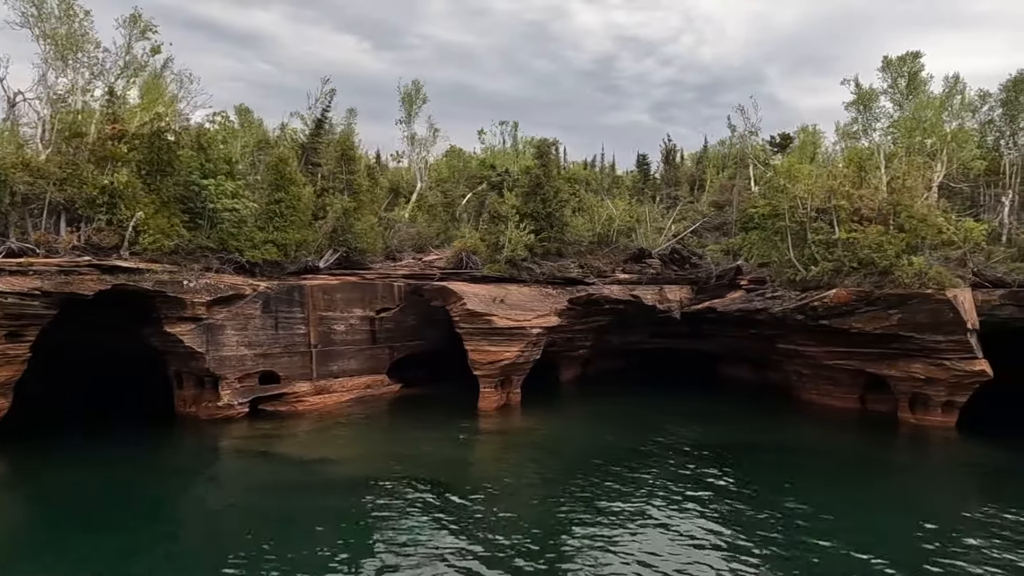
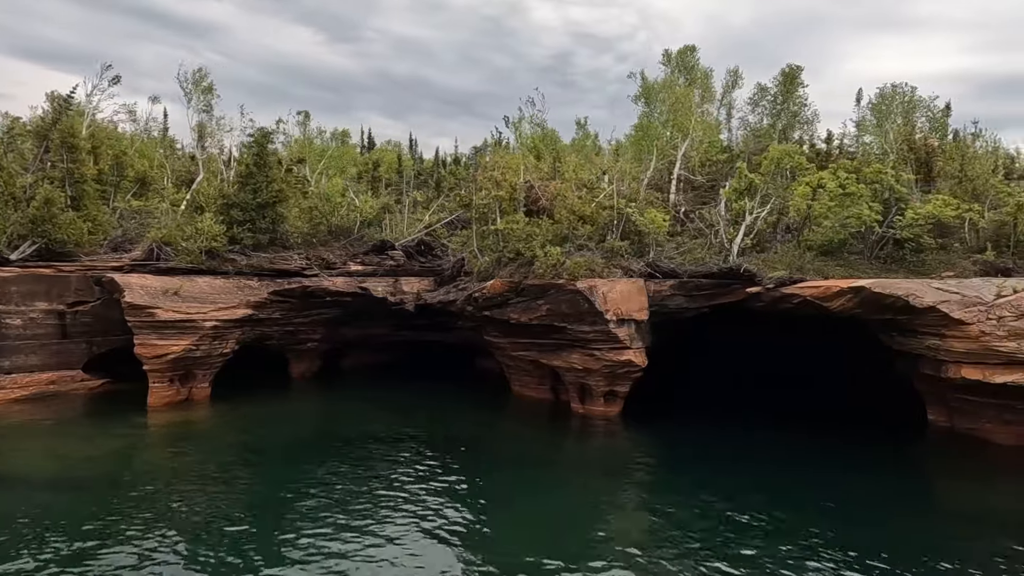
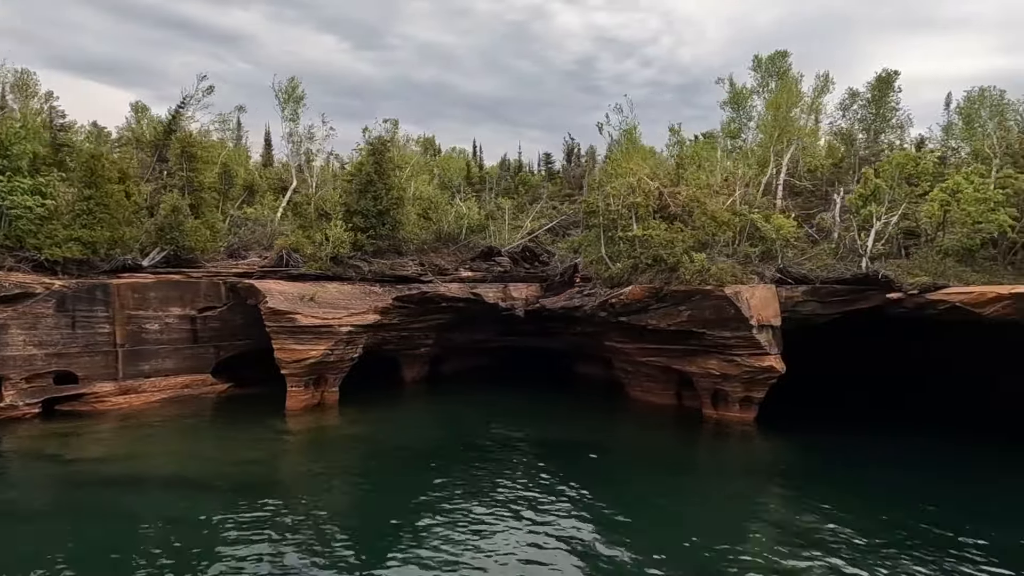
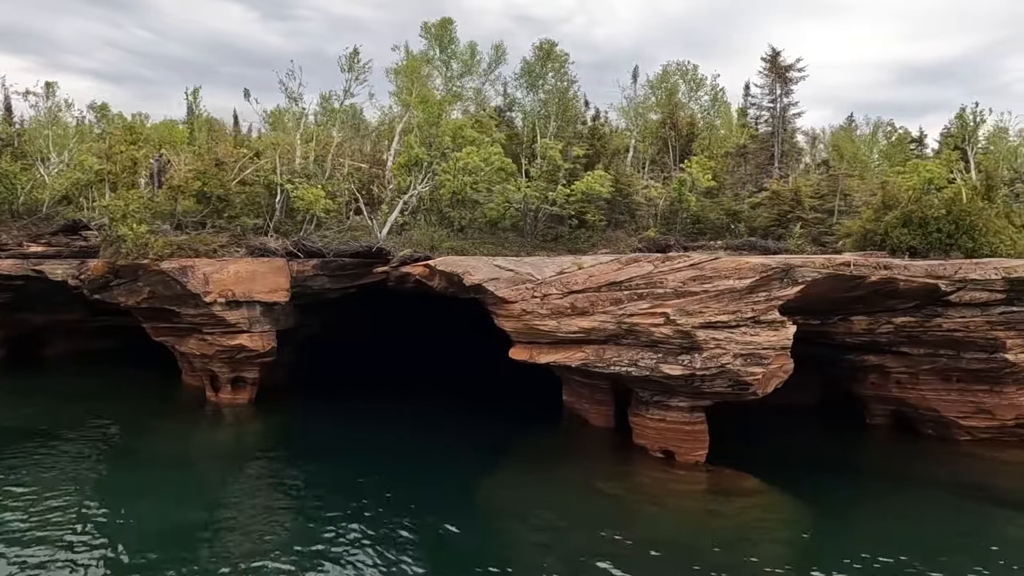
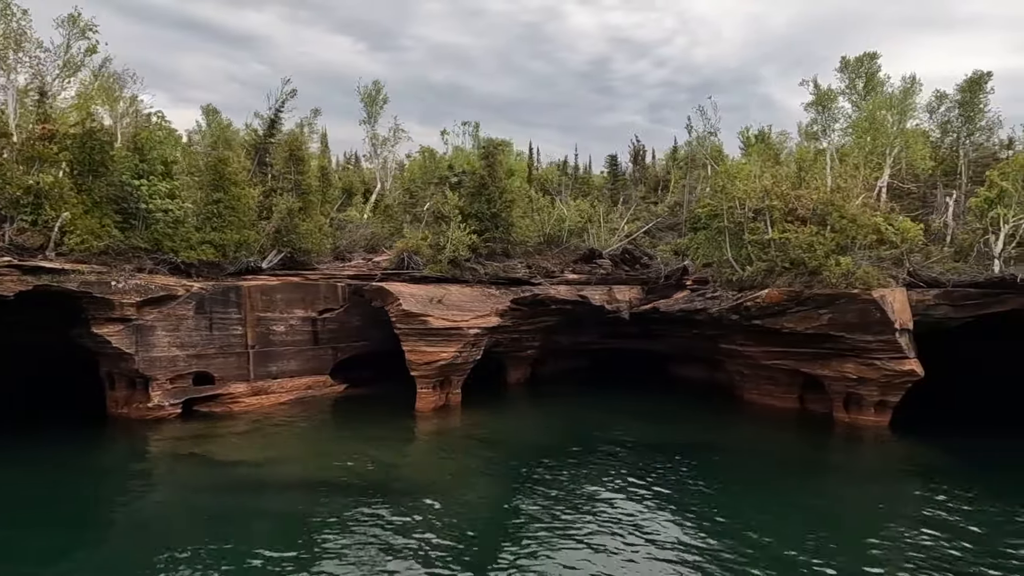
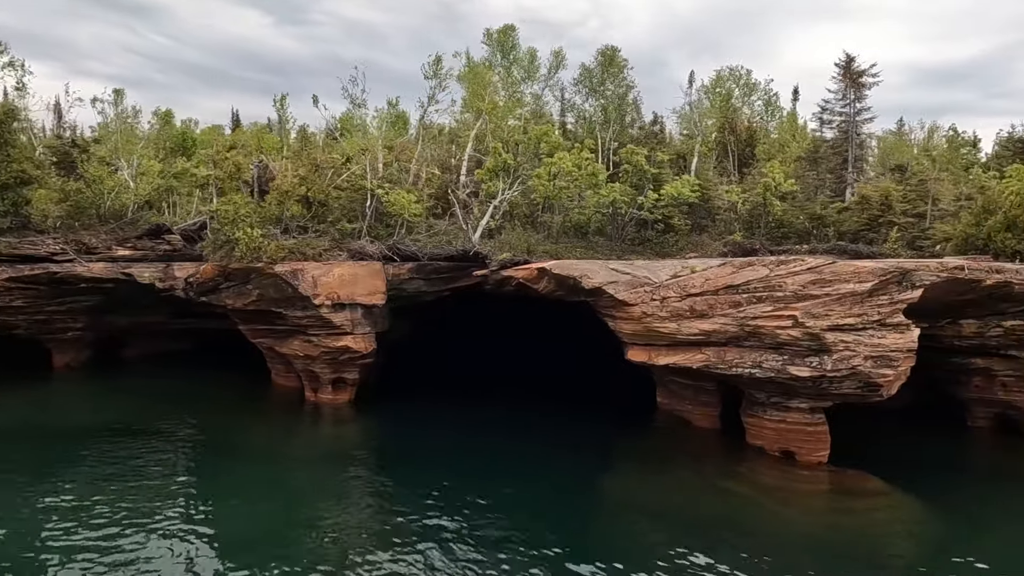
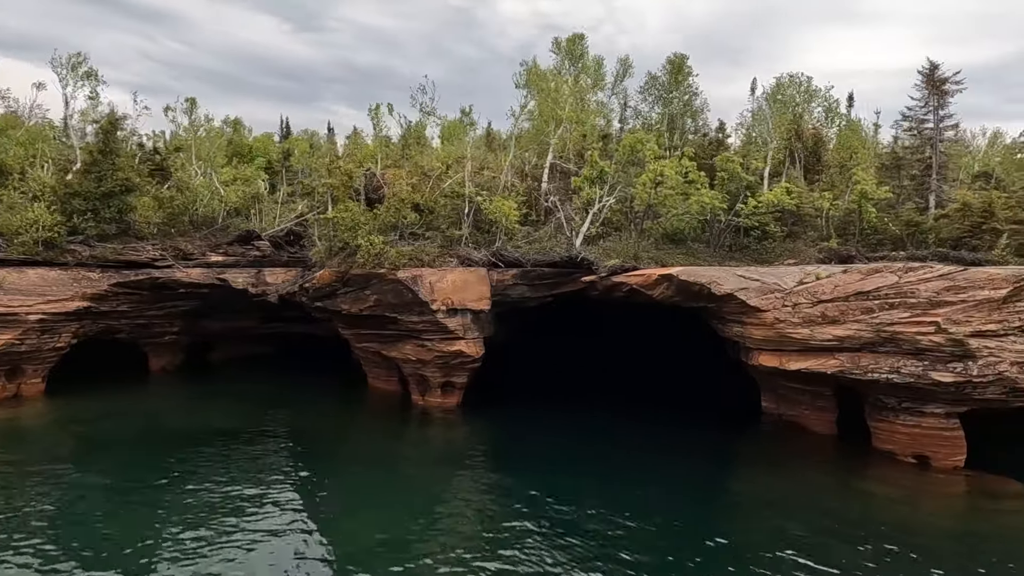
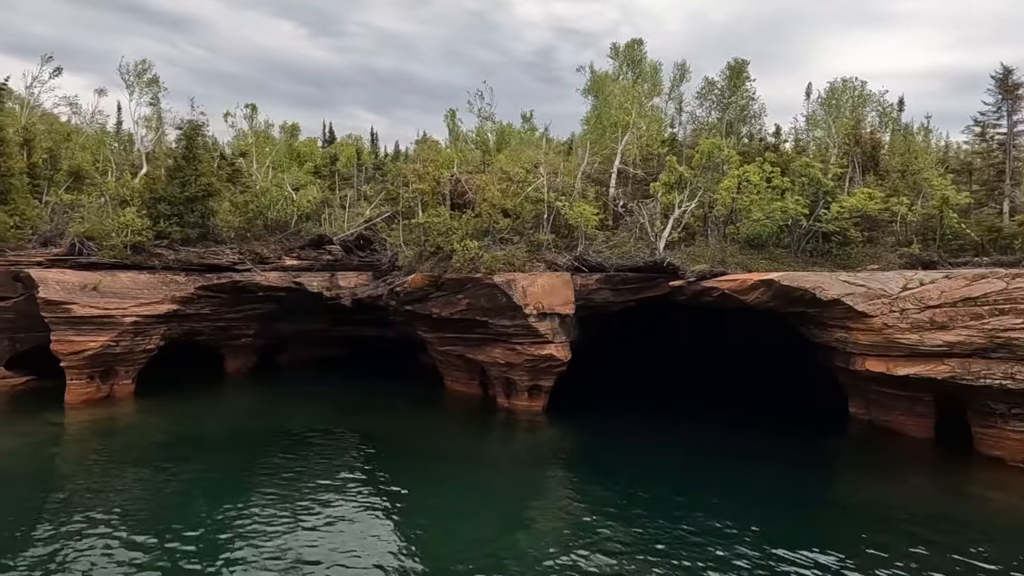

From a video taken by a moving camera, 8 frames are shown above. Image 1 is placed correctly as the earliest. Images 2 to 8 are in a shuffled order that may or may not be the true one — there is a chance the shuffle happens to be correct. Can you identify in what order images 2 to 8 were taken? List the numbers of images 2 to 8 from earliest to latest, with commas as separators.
5, 3, 2, 8, 7, 6, 4
